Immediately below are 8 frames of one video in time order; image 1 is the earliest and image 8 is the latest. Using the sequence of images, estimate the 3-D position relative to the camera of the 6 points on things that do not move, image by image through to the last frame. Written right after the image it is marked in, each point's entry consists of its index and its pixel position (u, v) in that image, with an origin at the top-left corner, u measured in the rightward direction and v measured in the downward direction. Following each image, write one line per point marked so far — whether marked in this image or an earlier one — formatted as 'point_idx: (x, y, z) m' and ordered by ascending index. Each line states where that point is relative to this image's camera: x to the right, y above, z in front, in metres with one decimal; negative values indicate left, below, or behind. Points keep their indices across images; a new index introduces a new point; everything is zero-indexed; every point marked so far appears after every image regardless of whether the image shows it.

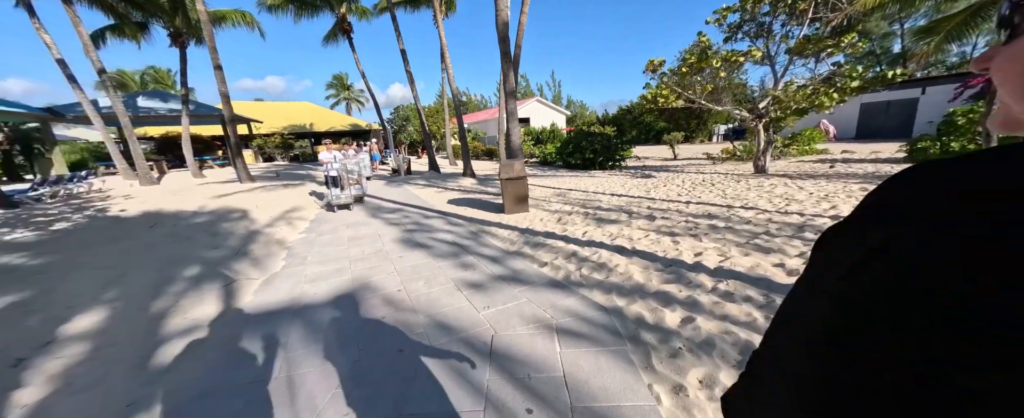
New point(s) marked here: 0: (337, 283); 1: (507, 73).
0: (-2.2, -0.9, +3.9) m
1: (-0.1, +3.6, +8.2) m
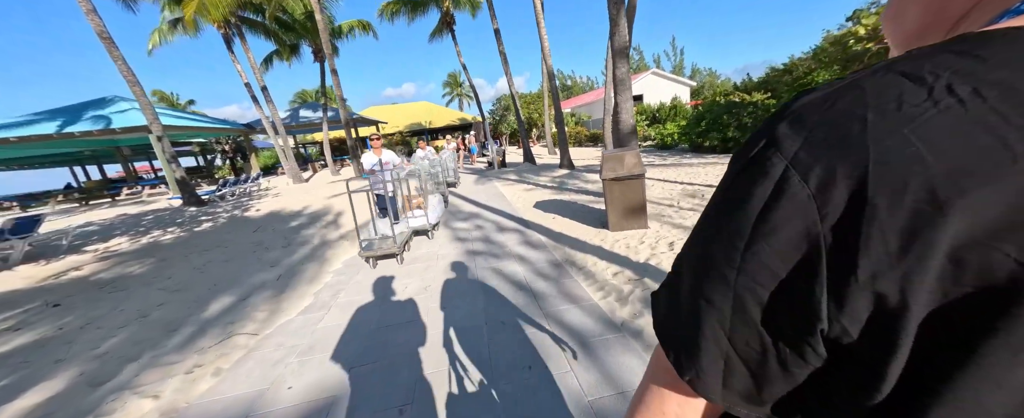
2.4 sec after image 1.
0: (-1.5, -1.3, +2.5) m
1: (+1.9, +3.4, +5.7) m
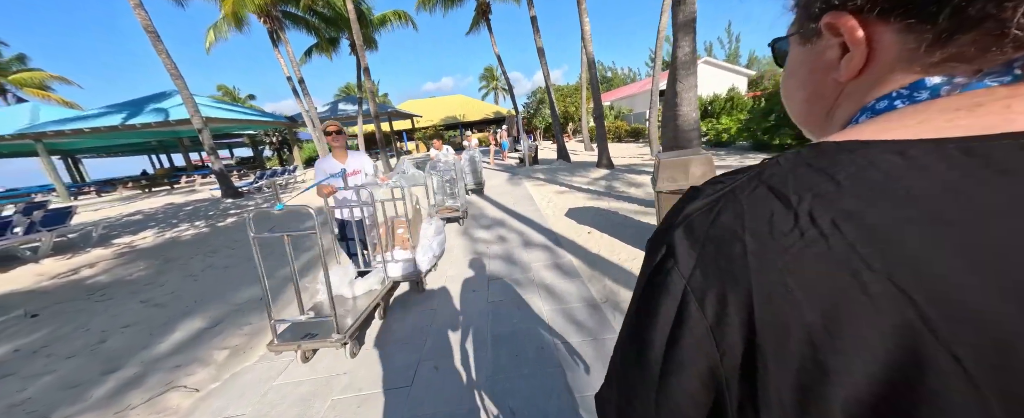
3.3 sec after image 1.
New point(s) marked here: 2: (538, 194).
0: (-1.4, -1.4, +1.8) m
1: (+2.4, +3.2, +4.4) m
2: (+0.8, +0.5, +9.5) m
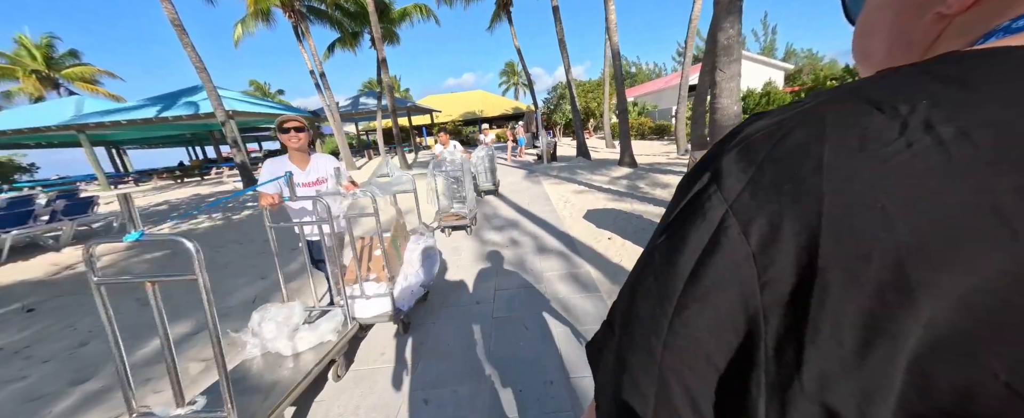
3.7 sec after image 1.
0: (-1.4, -1.5, +1.5) m
1: (+2.7, +3.1, +3.9) m
2: (+1.2, +0.5, +9.0) m
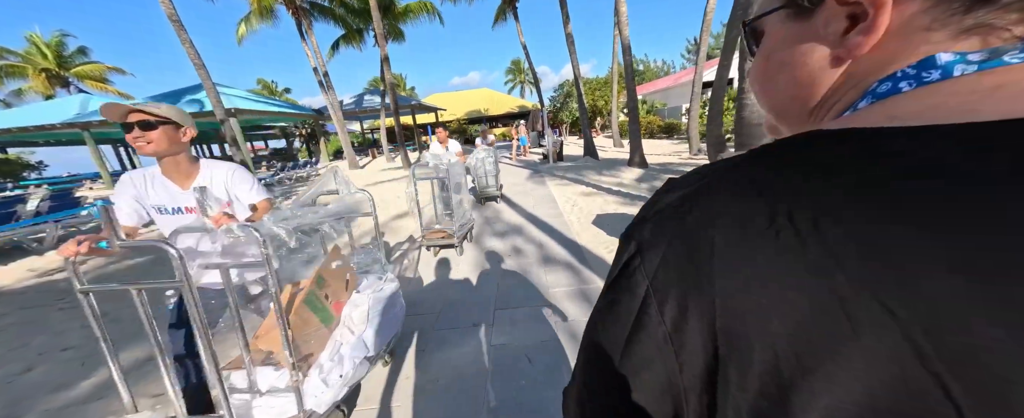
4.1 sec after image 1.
0: (-1.5, -1.6, +1.1) m
1: (+2.7, +3.0, +3.4) m
2: (+1.3, +0.4, +8.6) m
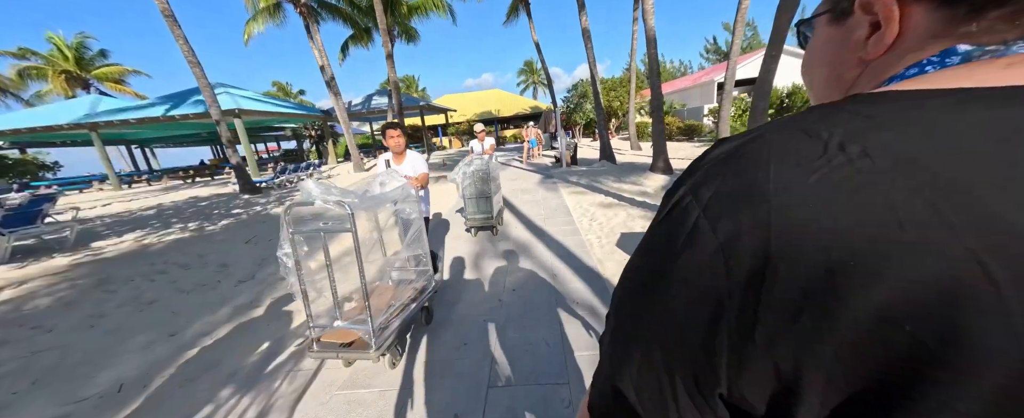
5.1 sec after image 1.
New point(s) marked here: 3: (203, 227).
0: (-1.5, -1.8, +0.2) m
1: (+2.8, +2.7, +2.3) m
2: (+1.6, +0.1, +7.6) m
3: (-7.2, -0.4, +7.3) m
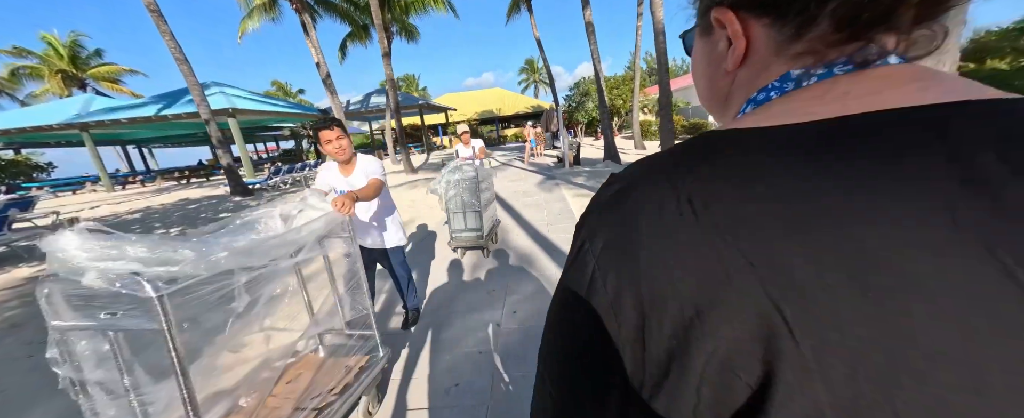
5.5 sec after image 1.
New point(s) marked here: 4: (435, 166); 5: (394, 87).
0: (-1.6, -1.9, -0.3) m
1: (+2.7, +2.6, +1.9) m
2: (+1.6, 0.0, +7.1) m
3: (-7.2, -0.5, +6.9) m
4: (-4.0, +2.2, +15.9) m
5: (-5.3, +5.5, +14.0) m
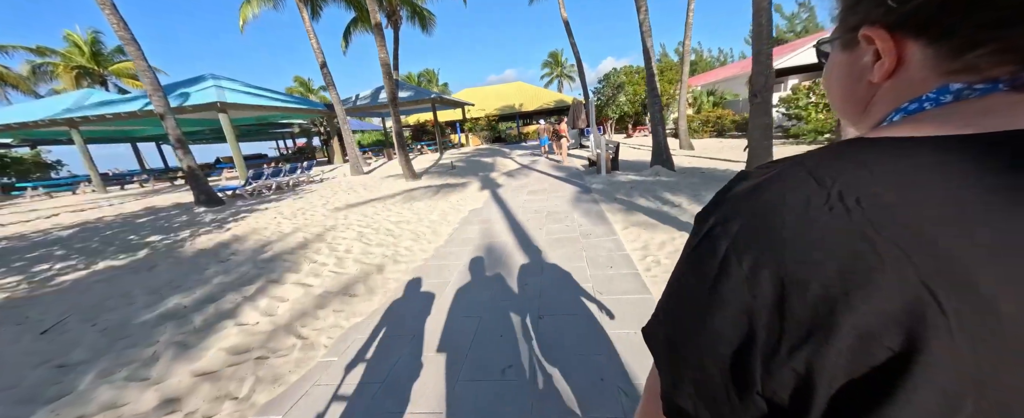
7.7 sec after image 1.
0: (-1.8, -2.5, -2.7) m
1: (+2.7, +1.9, -0.9) m
2: (+1.9, -0.6, +4.5) m
3: (-6.9, -1.0, +4.8) m
4: (-3.1, +1.8, +13.6) m
5: (-4.4, +5.1, +11.7) m
